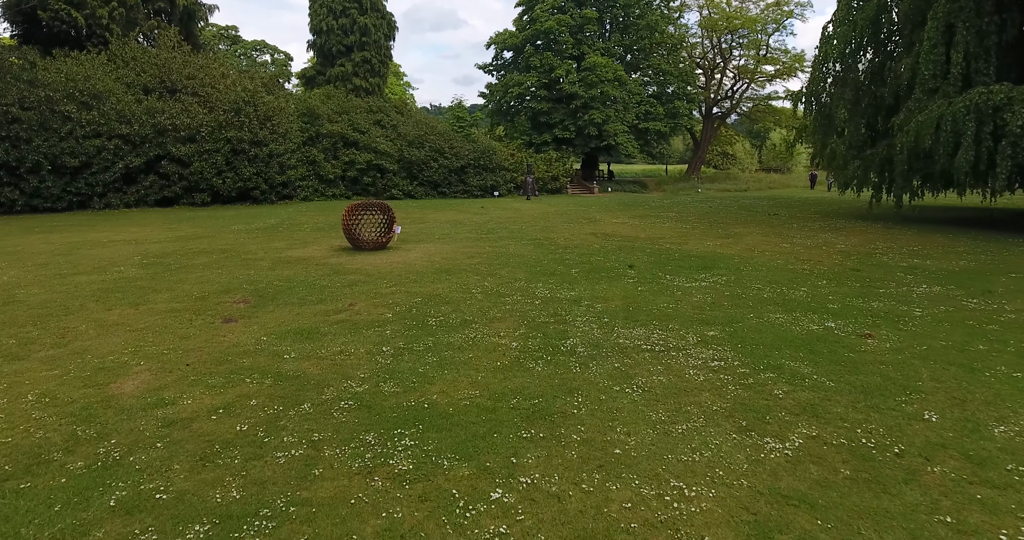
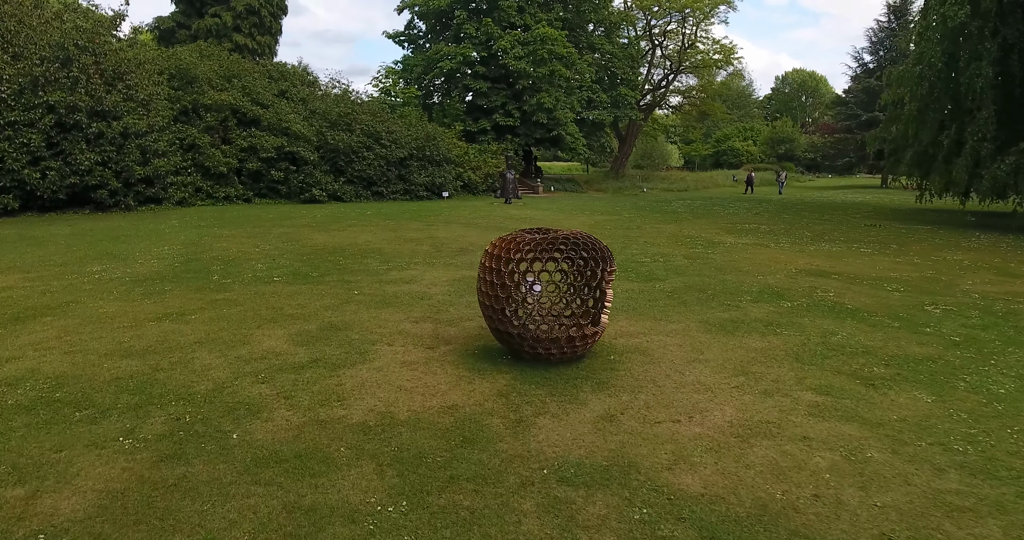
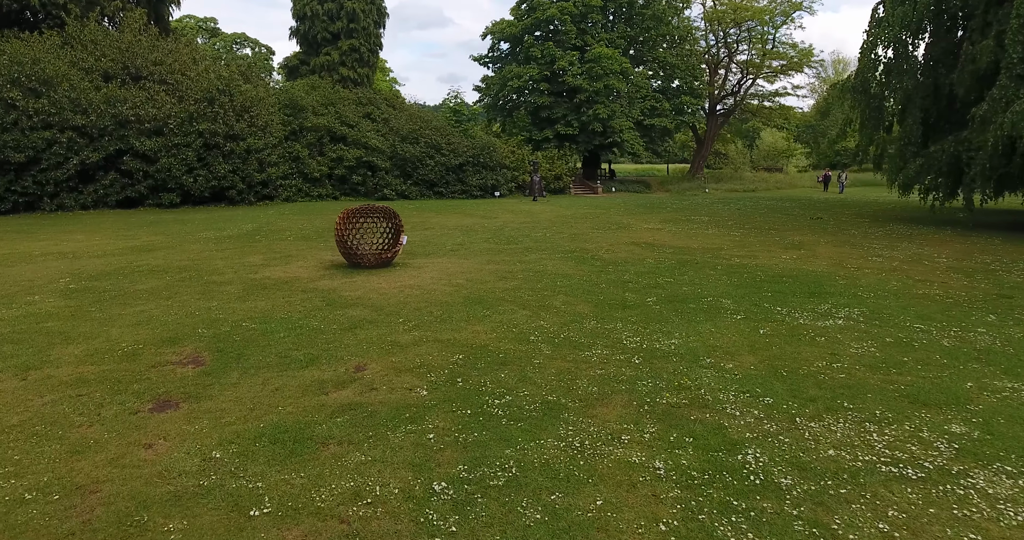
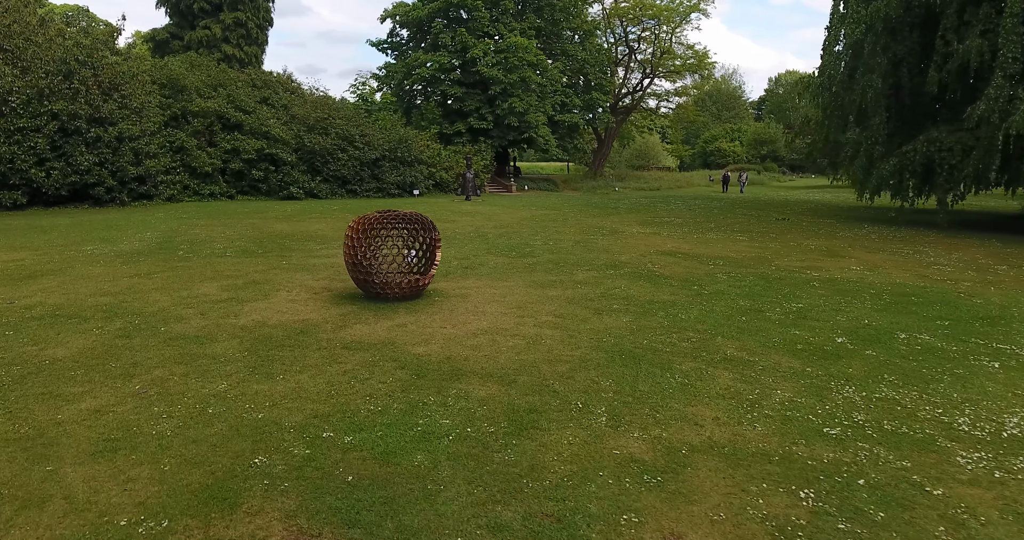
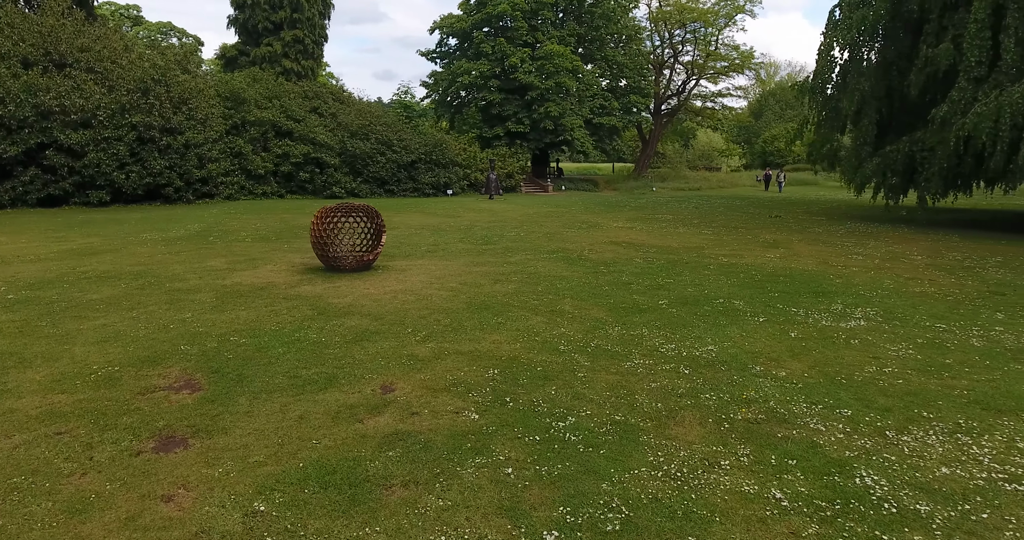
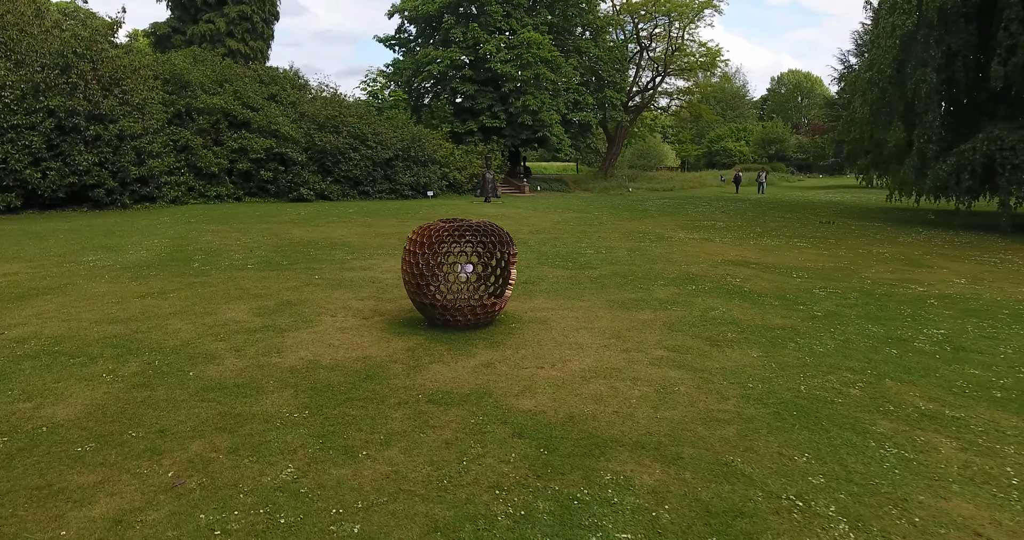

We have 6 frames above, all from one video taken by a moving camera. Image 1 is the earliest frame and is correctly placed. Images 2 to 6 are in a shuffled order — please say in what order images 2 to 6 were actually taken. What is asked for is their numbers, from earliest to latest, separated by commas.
3, 5, 4, 6, 2
